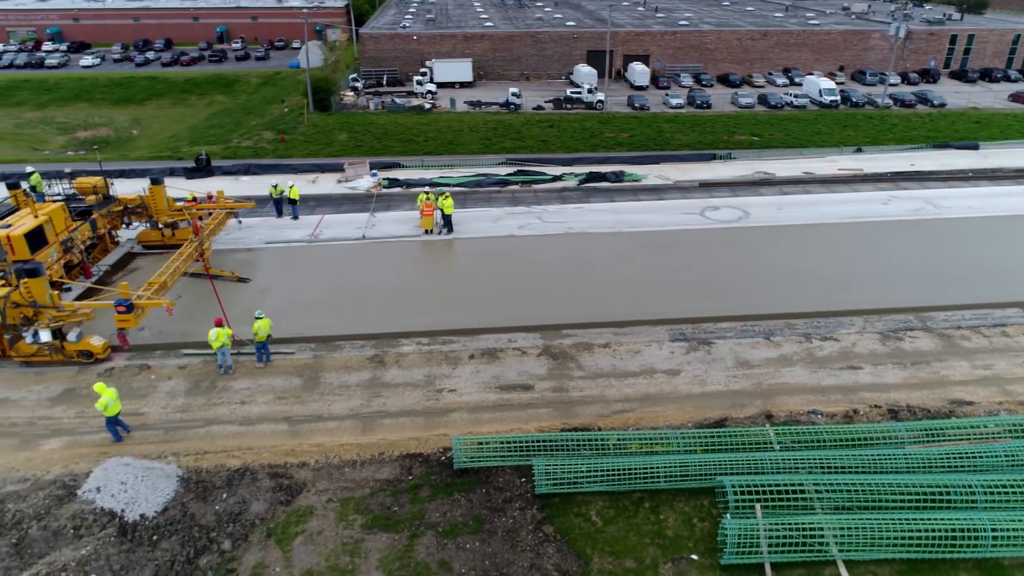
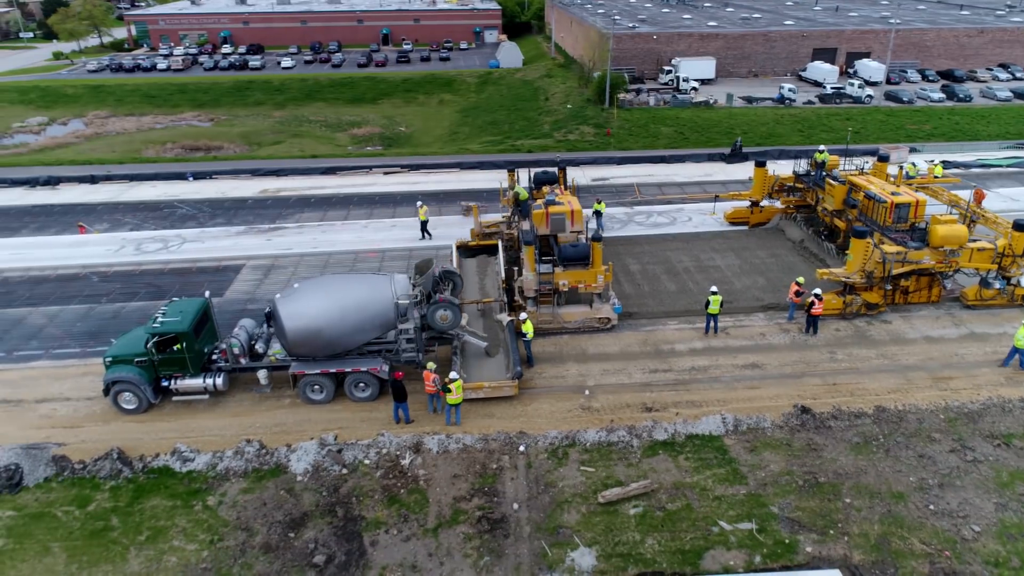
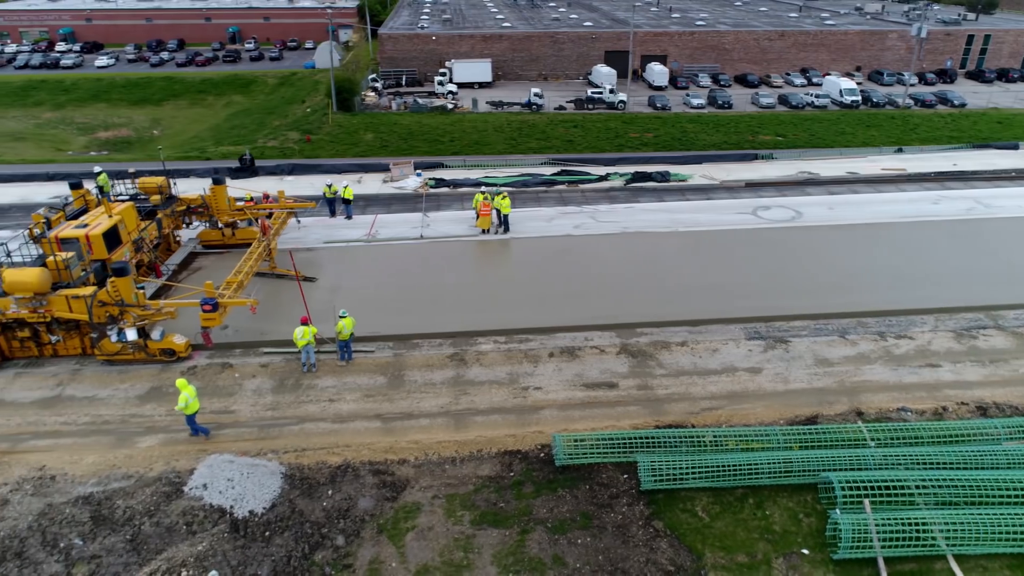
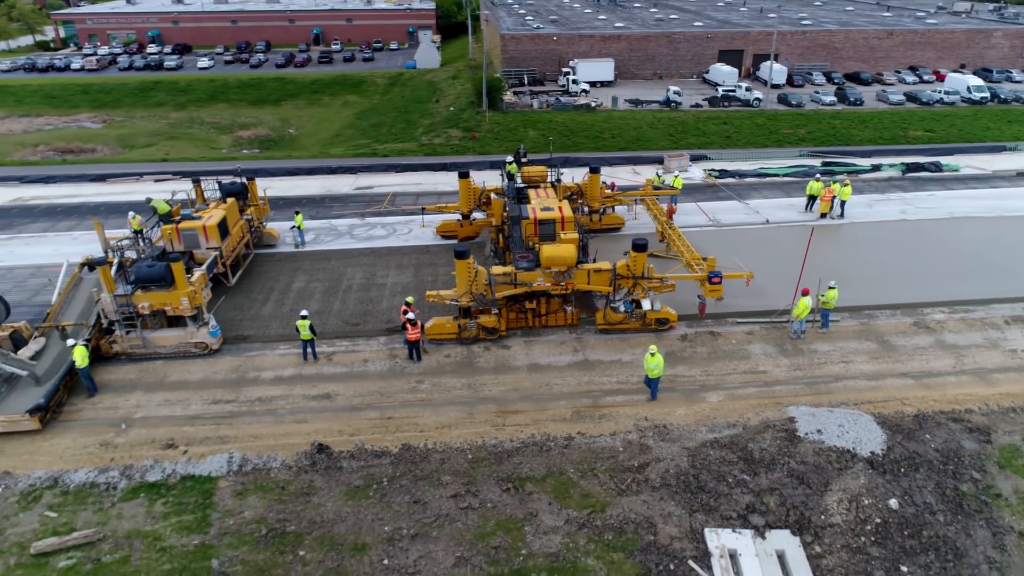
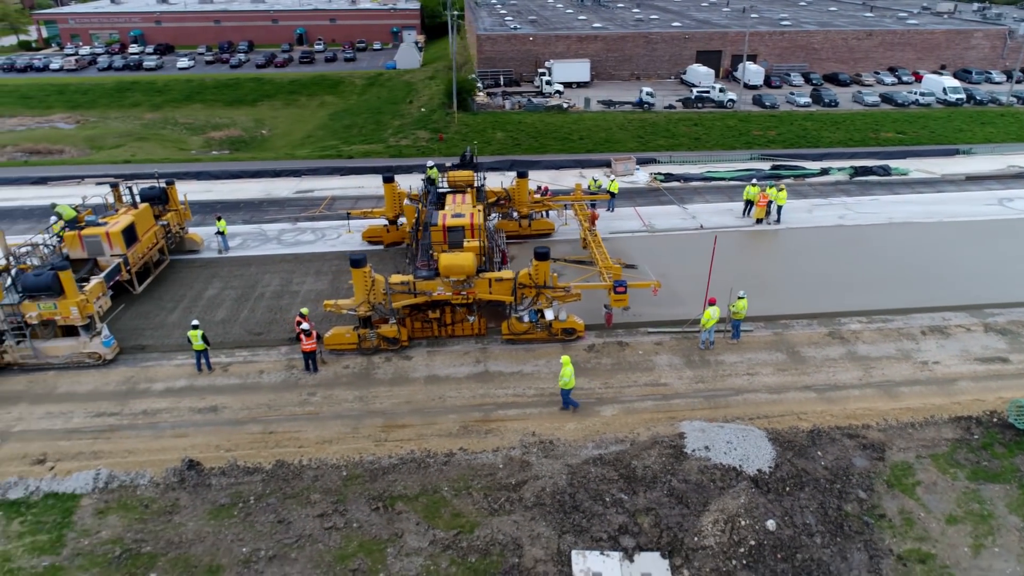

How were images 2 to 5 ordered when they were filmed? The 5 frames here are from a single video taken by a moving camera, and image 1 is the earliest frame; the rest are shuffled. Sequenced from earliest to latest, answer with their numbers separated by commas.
3, 5, 4, 2
